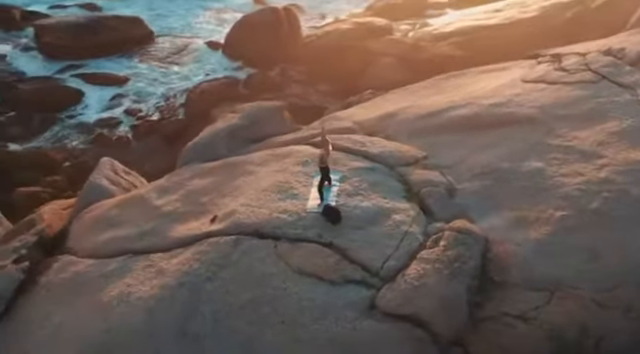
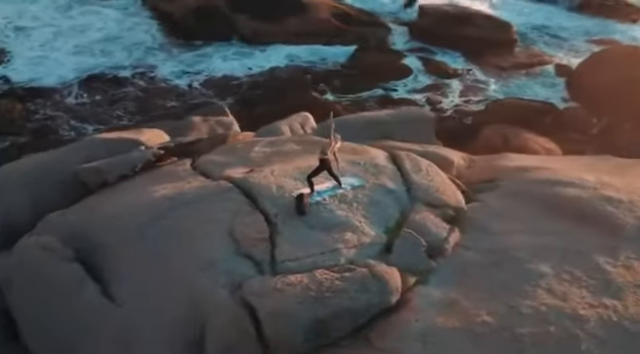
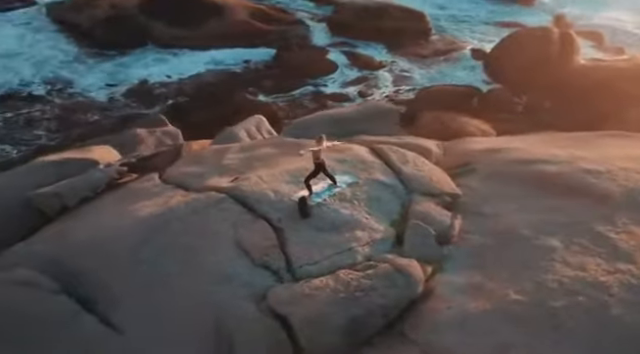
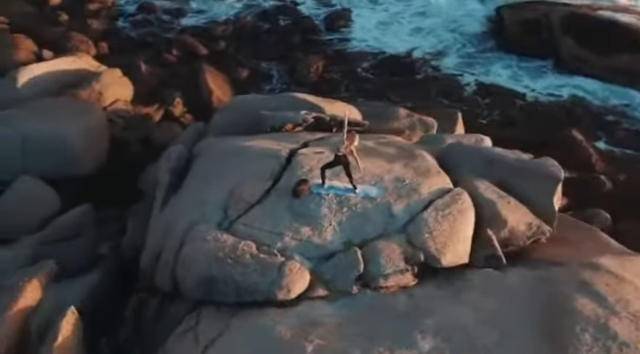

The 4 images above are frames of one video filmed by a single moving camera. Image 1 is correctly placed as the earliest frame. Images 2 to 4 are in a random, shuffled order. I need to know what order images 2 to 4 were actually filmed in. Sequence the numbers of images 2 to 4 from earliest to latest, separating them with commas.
3, 2, 4
